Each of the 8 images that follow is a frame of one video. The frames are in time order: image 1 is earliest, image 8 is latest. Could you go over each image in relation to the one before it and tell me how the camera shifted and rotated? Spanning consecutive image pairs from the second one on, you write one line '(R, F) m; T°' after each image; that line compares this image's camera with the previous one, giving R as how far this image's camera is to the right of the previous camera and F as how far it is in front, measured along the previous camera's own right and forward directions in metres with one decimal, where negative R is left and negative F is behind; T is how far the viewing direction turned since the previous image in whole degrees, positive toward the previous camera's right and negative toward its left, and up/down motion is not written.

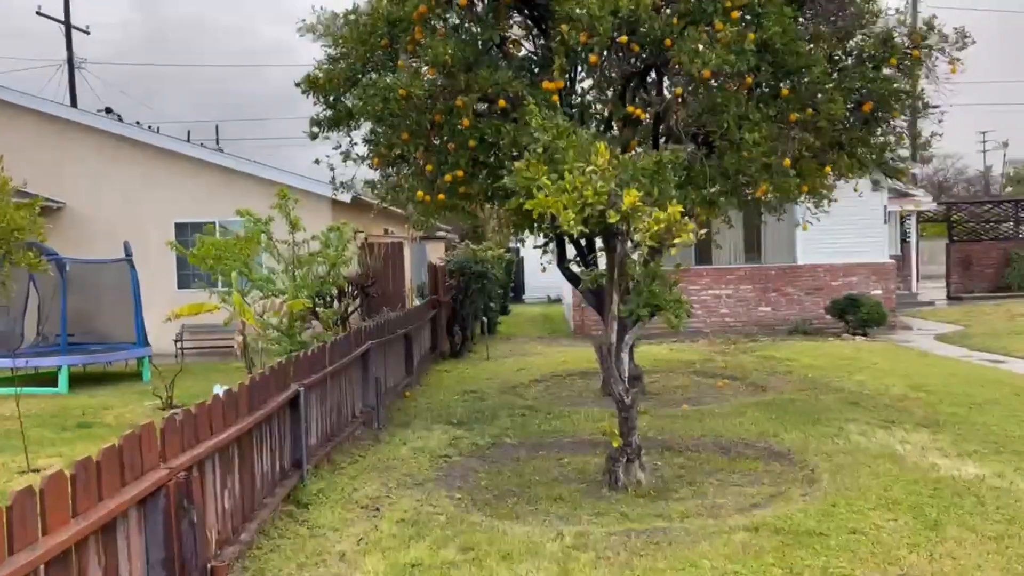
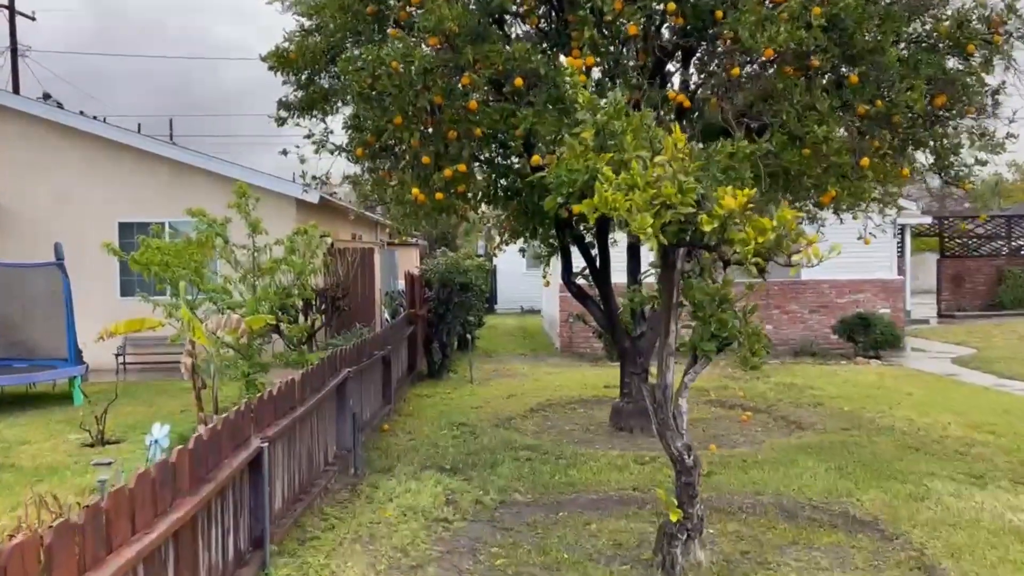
(-0.4, +1.4) m; +3°
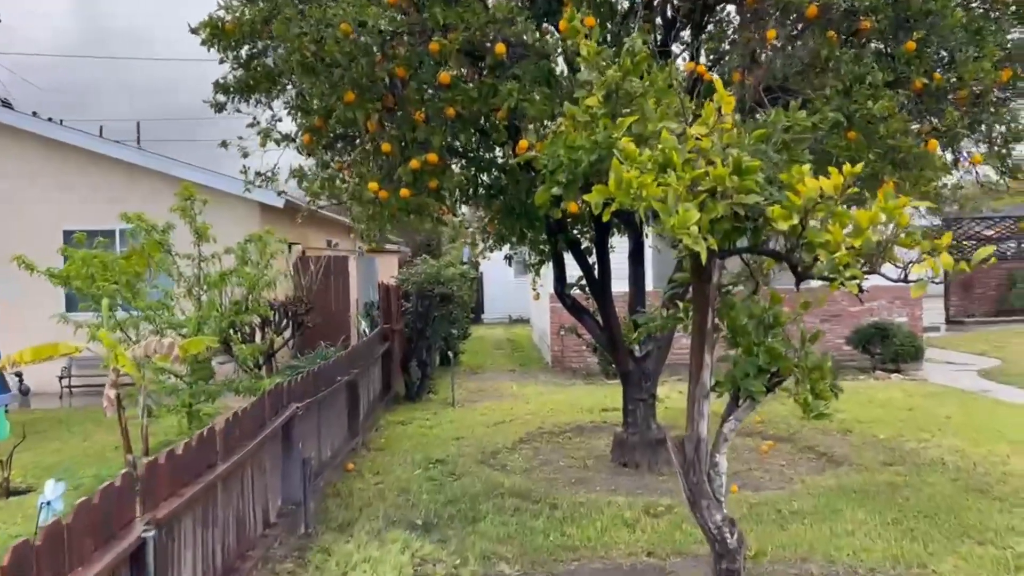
(0.0, +1.3) m; +1°
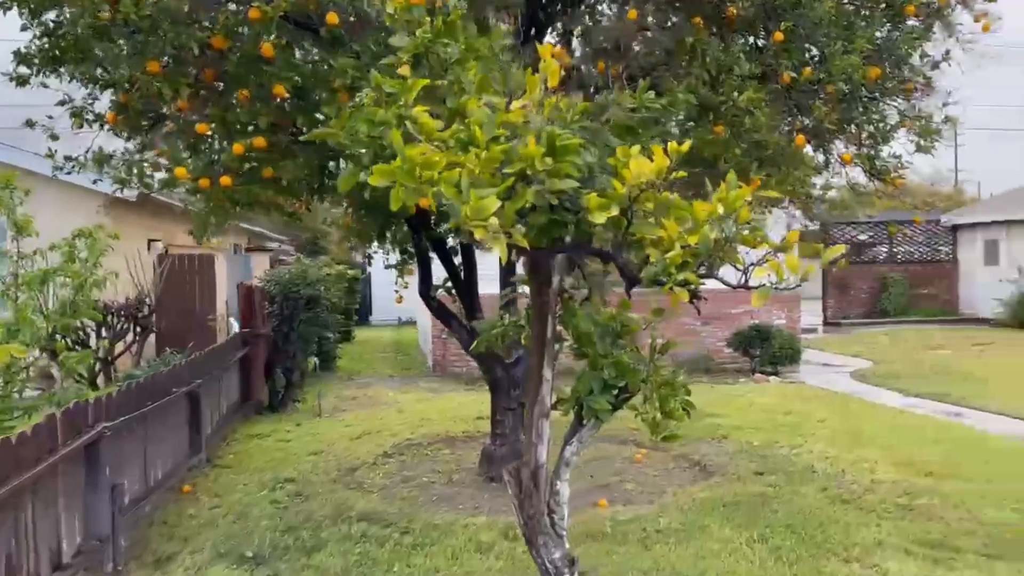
(+0.4, +0.5) m; +7°
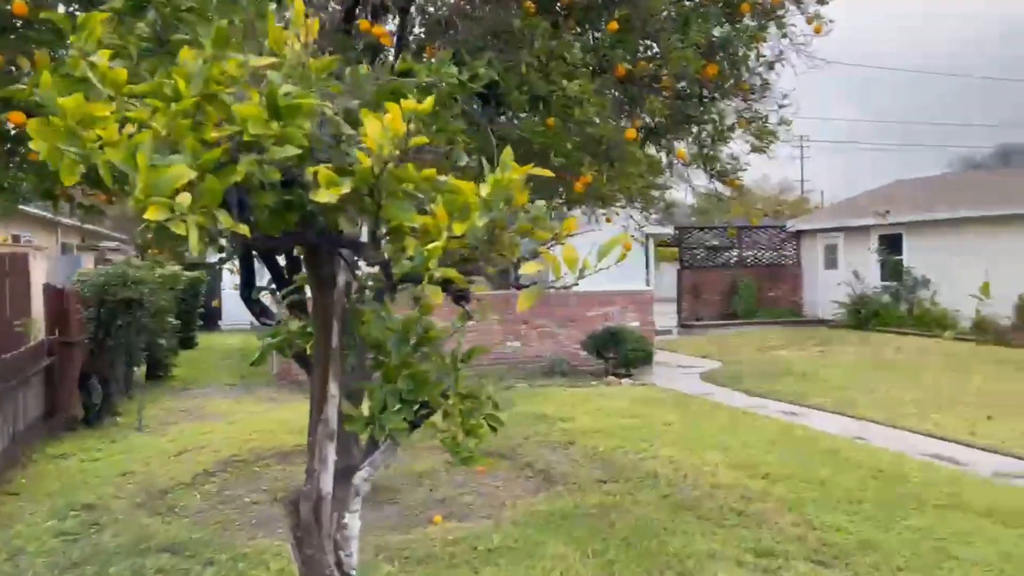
(+0.3, +0.4) m; +9°
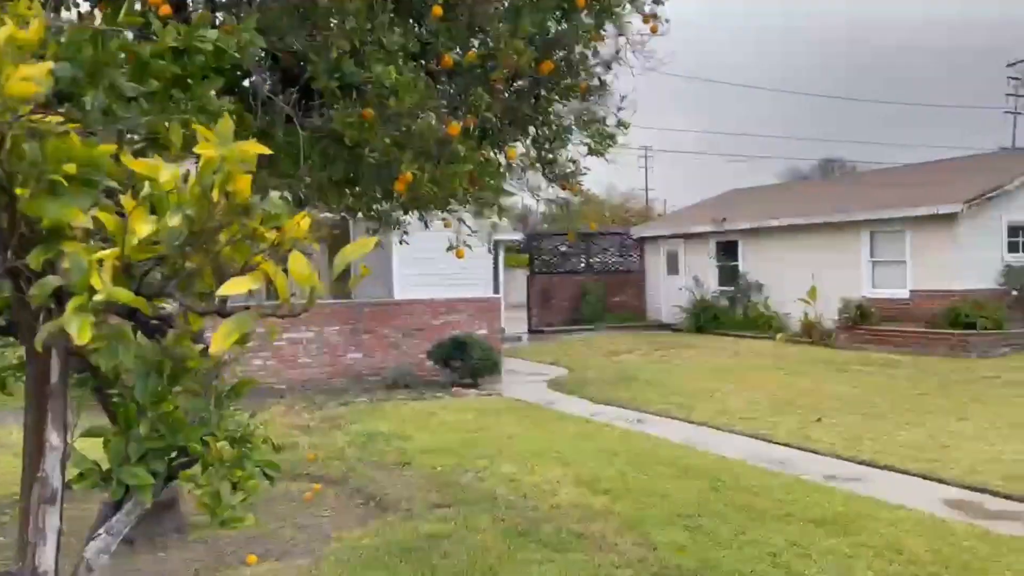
(+0.2, +0.5) m; +10°
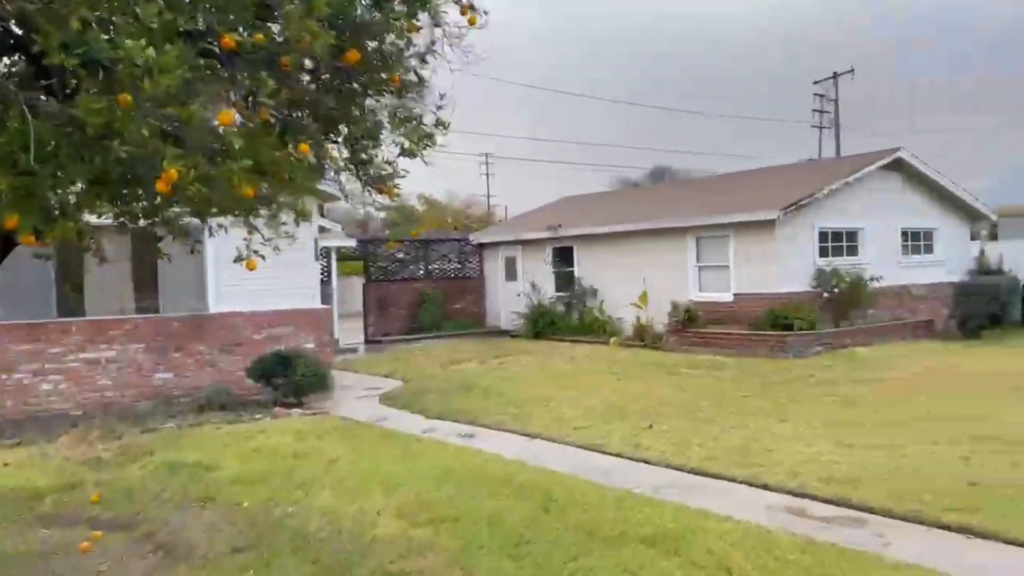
(+0.2, +0.5) m; +11°
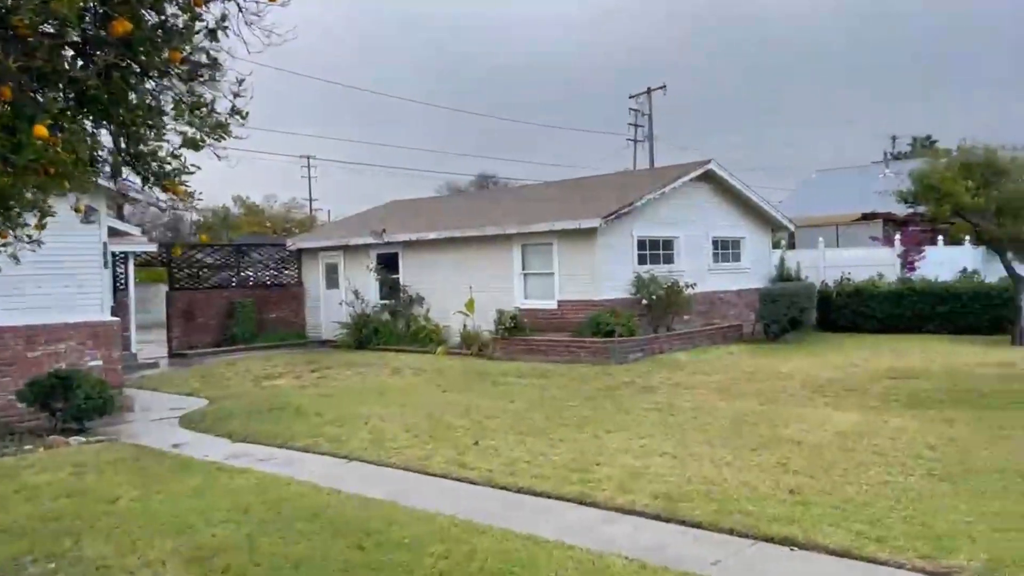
(+0.1, +0.5) m; +12°
